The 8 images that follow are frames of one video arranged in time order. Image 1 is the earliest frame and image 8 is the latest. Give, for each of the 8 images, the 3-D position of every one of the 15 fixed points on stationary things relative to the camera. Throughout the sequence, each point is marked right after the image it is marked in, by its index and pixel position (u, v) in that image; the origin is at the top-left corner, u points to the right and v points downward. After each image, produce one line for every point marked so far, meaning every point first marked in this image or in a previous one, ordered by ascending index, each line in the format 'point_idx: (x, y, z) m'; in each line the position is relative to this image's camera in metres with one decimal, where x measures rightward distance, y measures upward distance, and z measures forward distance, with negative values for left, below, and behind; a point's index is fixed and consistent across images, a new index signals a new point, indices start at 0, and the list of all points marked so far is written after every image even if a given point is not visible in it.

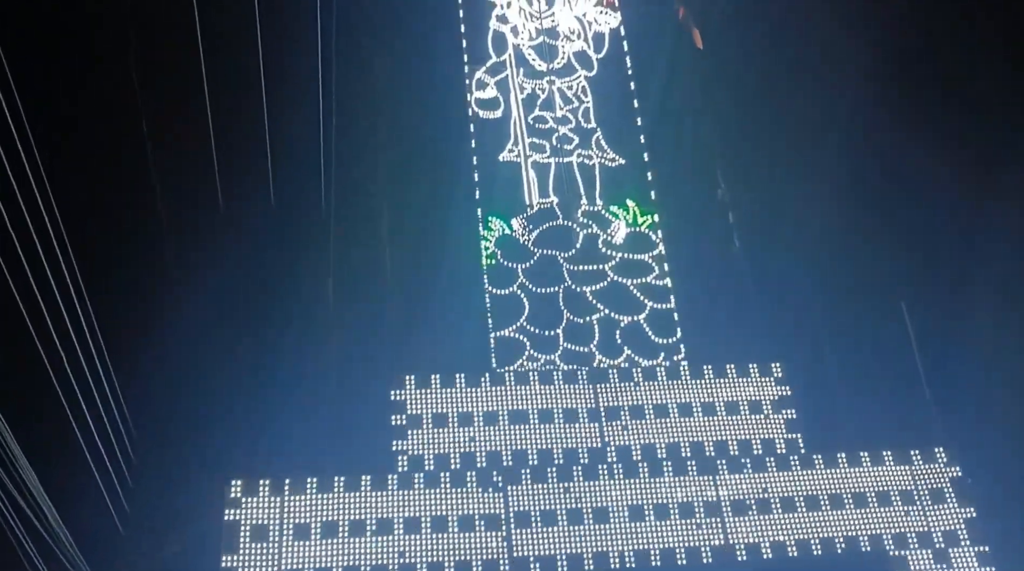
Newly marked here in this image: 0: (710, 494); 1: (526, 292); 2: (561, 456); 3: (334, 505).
0: (+1.9, -2.1, +9.4) m
1: (+0.1, -0.1, +9.9) m
2: (+0.5, -1.6, +8.9) m
3: (-1.6, -2.0, +8.5) m
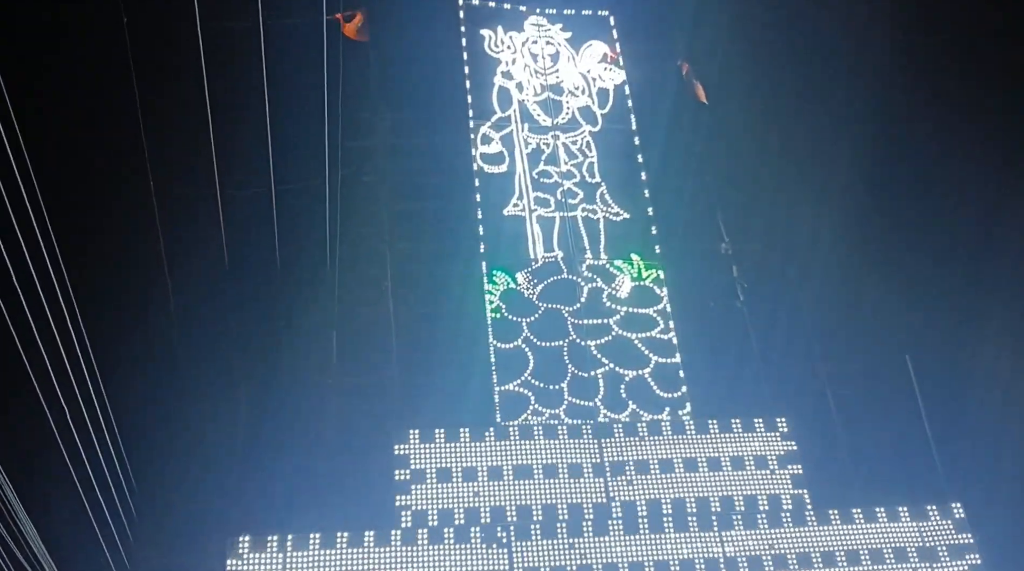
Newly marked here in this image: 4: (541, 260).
0: (+2.0, -2.6, +9.3) m
1: (+0.2, -0.6, +9.8) m
2: (+0.5, -2.1, +8.8) m
3: (-1.6, -2.4, +8.4) m
4: (+0.3, +0.2, +10.3) m
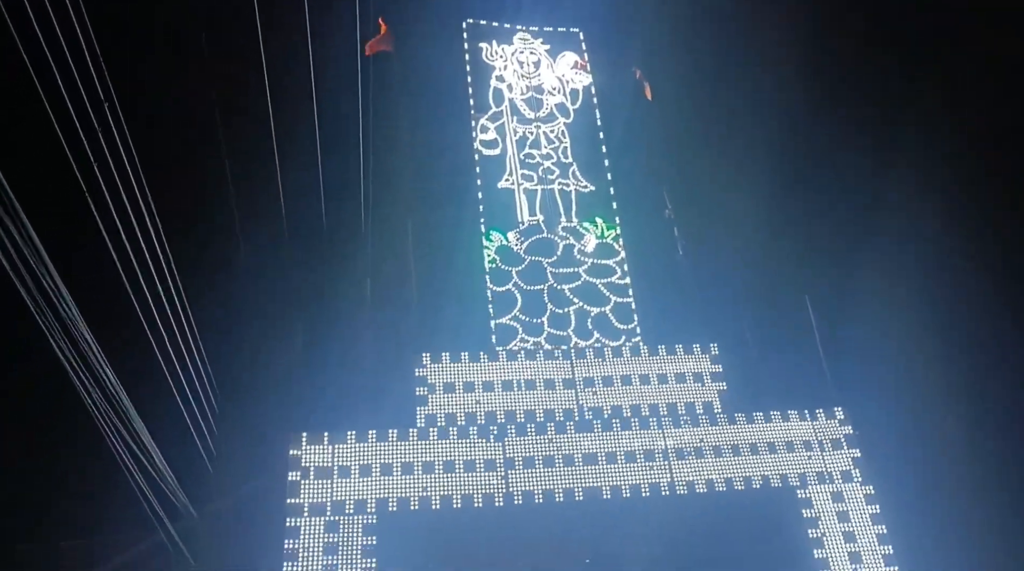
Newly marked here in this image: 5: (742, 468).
0: (+1.9, -2.0, +12.1) m
1: (+0.1, -0.1, +12.5) m
2: (+0.4, -1.6, +11.6) m
3: (-1.7, -2.0, +11.2) m
4: (+0.2, +0.9, +13.0) m
5: (+3.4, -2.6, +13.5) m
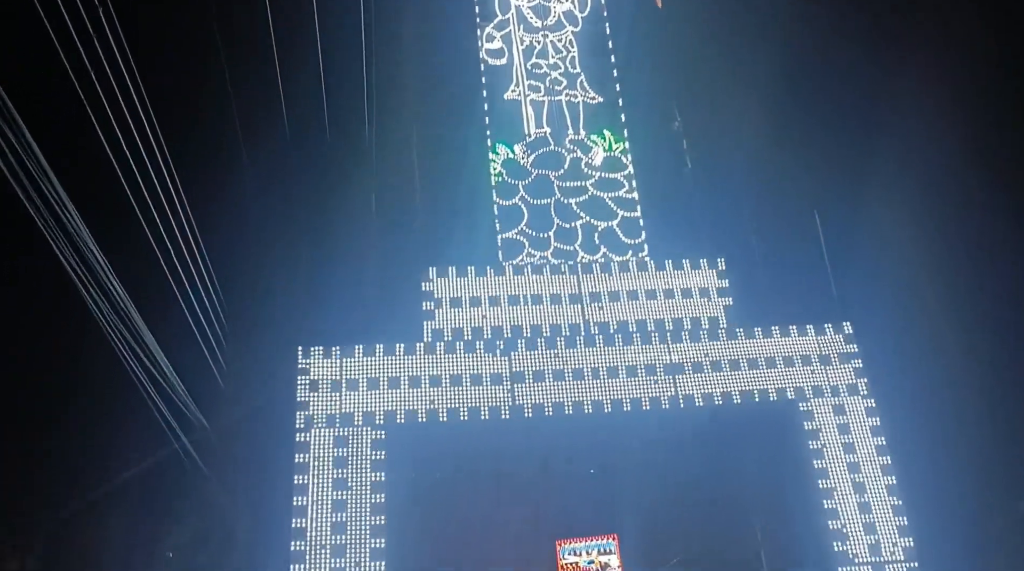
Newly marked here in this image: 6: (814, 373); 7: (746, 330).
0: (+2.0, -0.9, +12.1) m
1: (+0.2, +1.1, +12.4) m
2: (+0.5, -0.5, +11.6) m
3: (-1.6, -0.9, +11.3) m
4: (+0.3, +2.0, +12.8) m
5: (+3.5, -1.3, +13.5) m
6: (+4.8, -1.2, +14.9) m
7: (+3.2, -0.6, +13.0) m
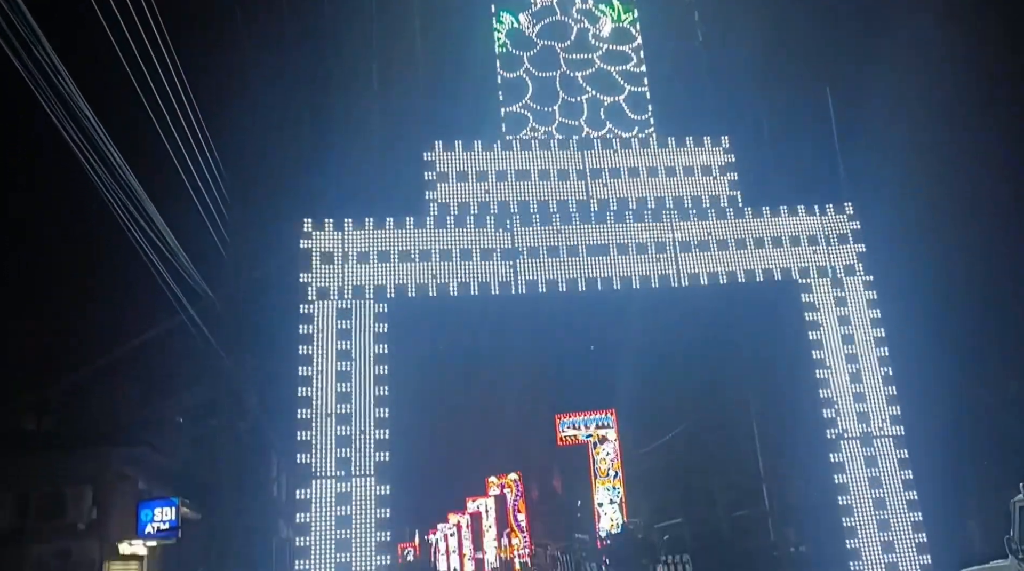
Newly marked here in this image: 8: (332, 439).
0: (+2.0, +0.6, +12.1) m
1: (+0.2, +2.7, +12.1) m
2: (+0.5, +1.0, +11.5) m
3: (-1.6, +0.6, +11.2) m
4: (+0.4, +3.7, +12.3) m
5: (+3.5, +0.4, +13.5) m
6: (+4.8, +0.7, +14.8) m
7: (+3.2, +1.0, +12.9) m
8: (-2.5, -2.2, +13.1) m
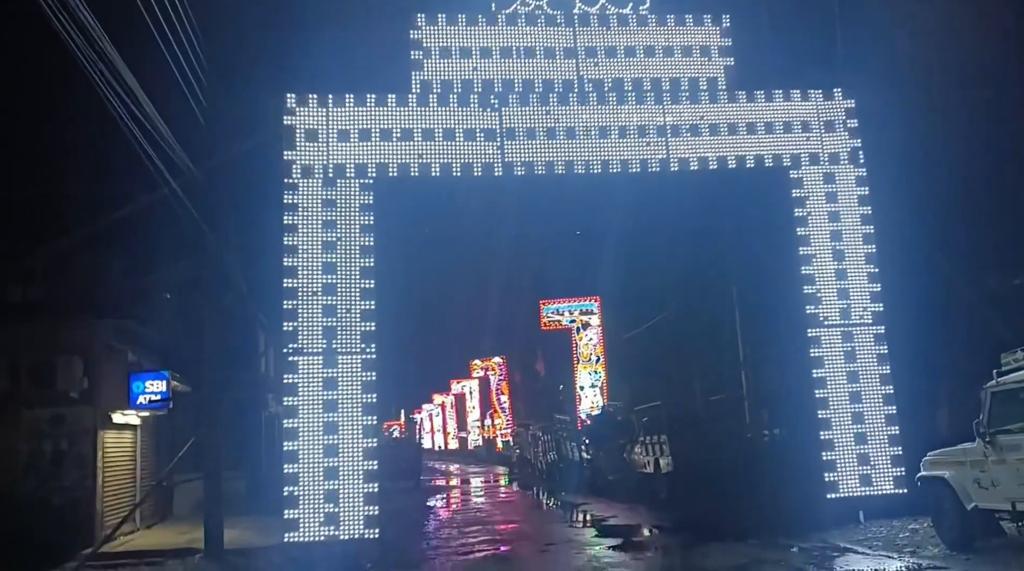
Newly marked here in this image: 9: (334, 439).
0: (+1.9, +2.1, +11.9) m
1: (+0.1, +4.2, +11.7) m
2: (+0.4, +2.4, +11.3) m
3: (-1.7, +2.0, +11.1) m
4: (+0.3, +5.2, +11.8) m
5: (+3.3, +2.0, +13.4) m
6: (+4.7, +2.3, +14.6) m
7: (+3.1, +2.5, +12.7) m
8: (-2.7, -0.5, +13.2) m
9: (-2.5, -2.2, +13.2) m
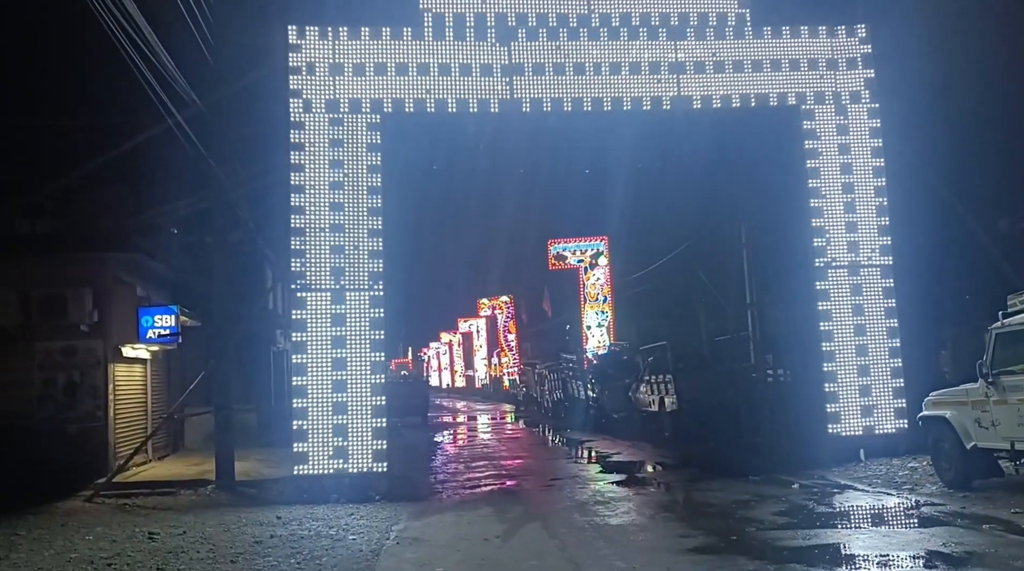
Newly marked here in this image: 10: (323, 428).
0: (+2.0, +2.8, +11.7) m
1: (+0.3, +4.9, +11.4) m
2: (+0.5, +3.1, +11.1) m
3: (-1.6, +2.8, +10.9) m
4: (+0.4, +6.0, +11.5) m
5: (+3.5, +2.8, +13.2) m
6: (+4.8, +3.2, +14.4) m
7: (+3.2, +3.3, +12.5) m
8: (-2.6, +0.4, +13.2) m
9: (-2.4, -1.3, +13.3) m
10: (-2.7, -2.0, +13.2) m
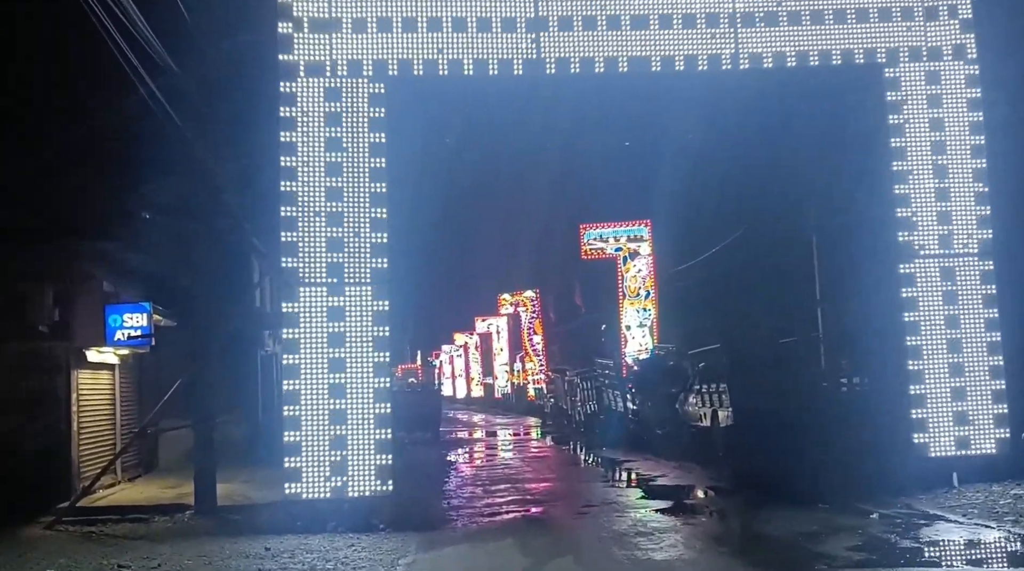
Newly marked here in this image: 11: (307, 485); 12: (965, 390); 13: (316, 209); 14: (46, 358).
0: (+2.3, +2.9, +9.9) m
1: (+0.5, +5.0, +9.6) m
2: (+0.8, +3.2, +9.3) m
3: (-1.4, +2.9, +9.2) m
4: (+0.7, +6.0, +9.7) m
5: (+3.8, +2.9, +11.4) m
6: (+5.2, +3.3, +12.6) m
7: (+3.5, +3.4, +10.6) m
8: (-2.3, +0.5, +11.5) m
9: (-2.1, -1.2, +11.6) m
10: (-2.3, -1.9, +11.5) m
11: (-2.5, -2.4, +11.5) m
12: (+5.8, -1.5, +12.5) m
13: (-2.4, +1.0, +11.5) m
14: (-6.5, -1.1, +13.4) m
